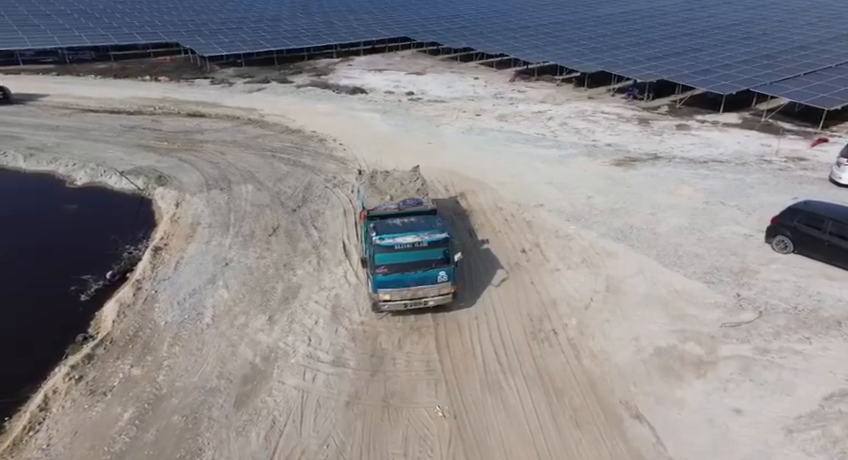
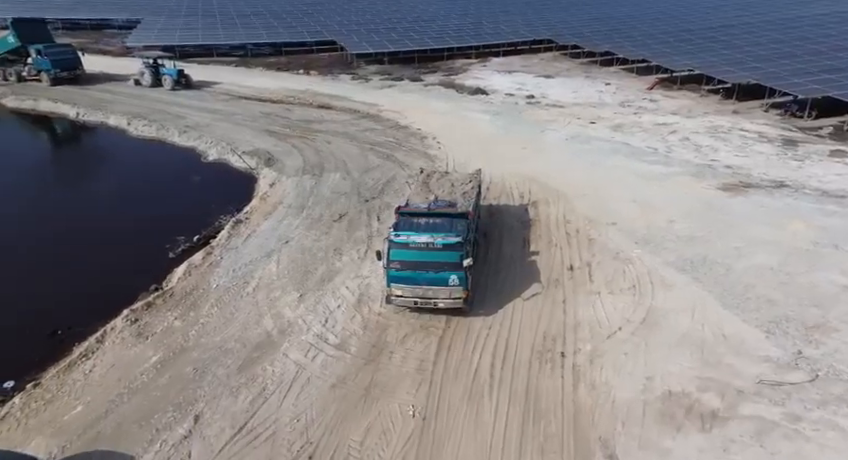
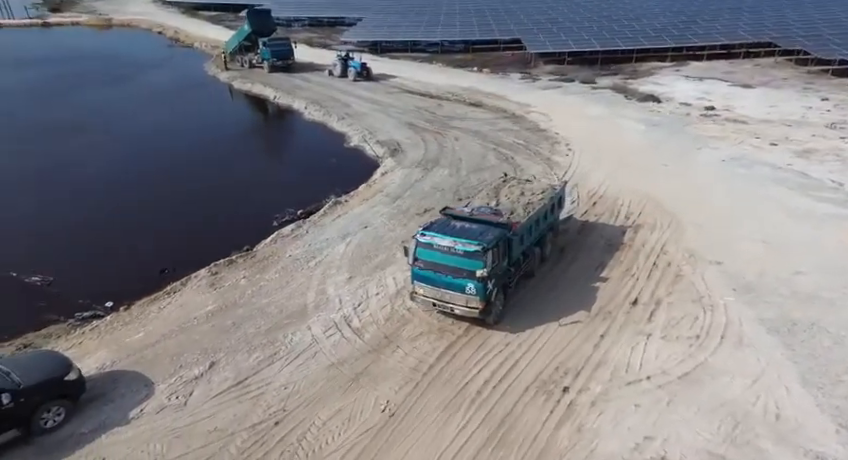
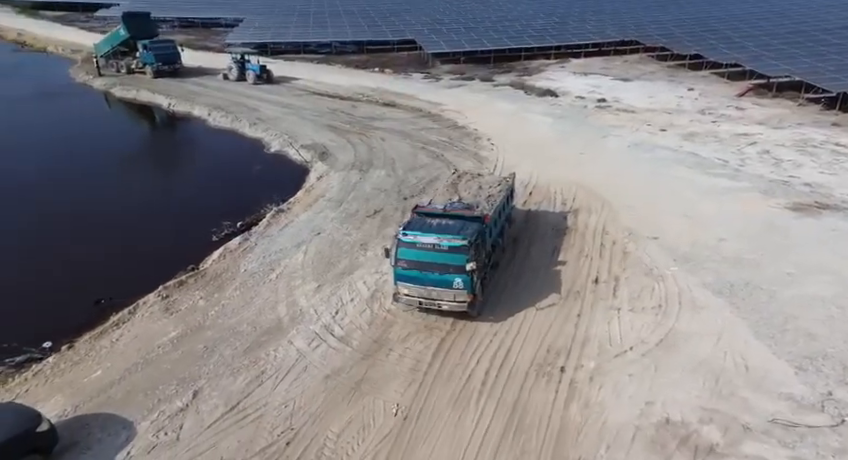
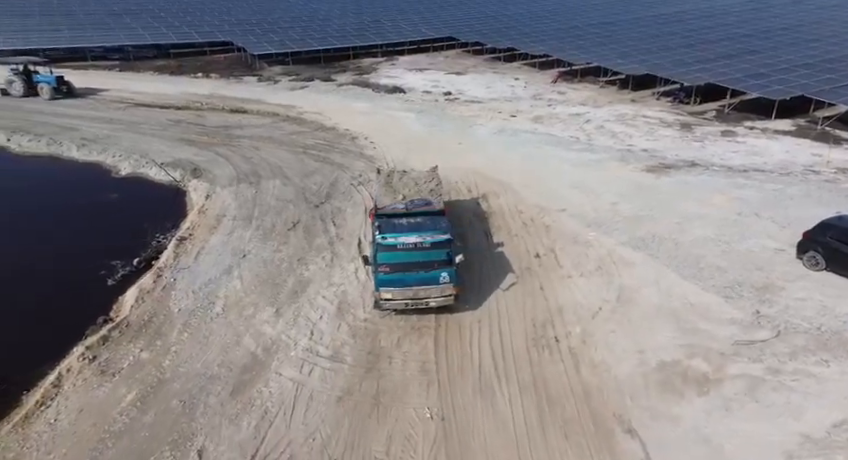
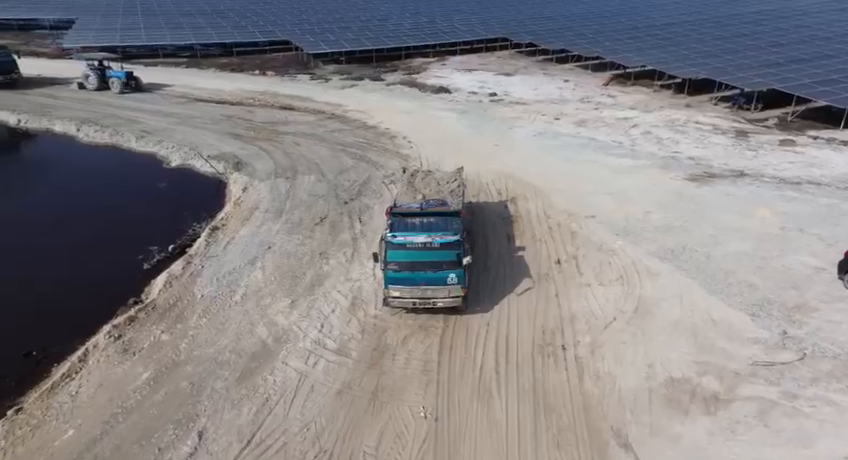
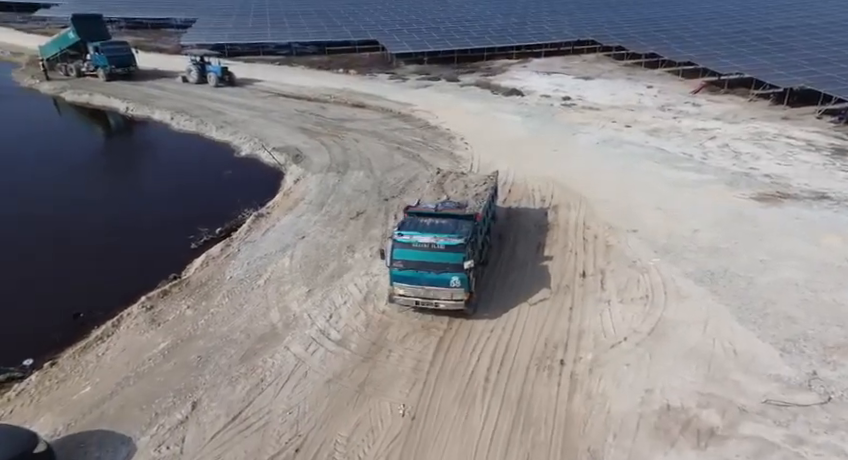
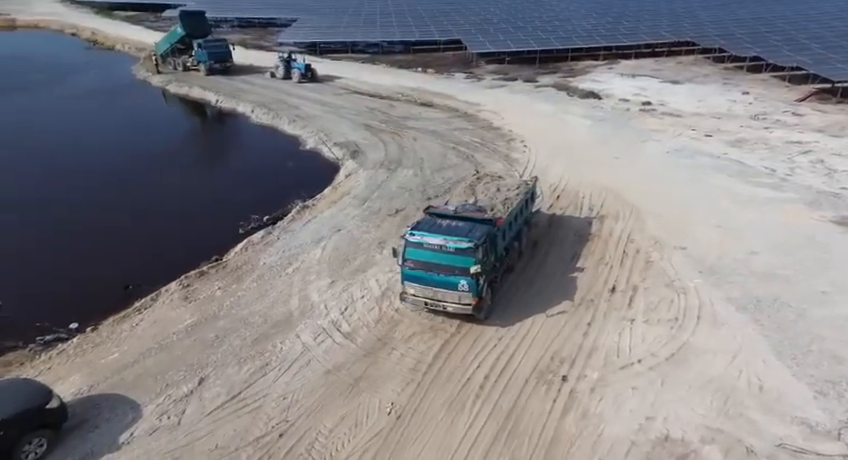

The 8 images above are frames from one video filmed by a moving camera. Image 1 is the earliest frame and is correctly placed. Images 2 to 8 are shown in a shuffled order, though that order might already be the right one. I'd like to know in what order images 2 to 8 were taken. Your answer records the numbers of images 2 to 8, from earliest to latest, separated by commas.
5, 6, 2, 7, 4, 8, 3
